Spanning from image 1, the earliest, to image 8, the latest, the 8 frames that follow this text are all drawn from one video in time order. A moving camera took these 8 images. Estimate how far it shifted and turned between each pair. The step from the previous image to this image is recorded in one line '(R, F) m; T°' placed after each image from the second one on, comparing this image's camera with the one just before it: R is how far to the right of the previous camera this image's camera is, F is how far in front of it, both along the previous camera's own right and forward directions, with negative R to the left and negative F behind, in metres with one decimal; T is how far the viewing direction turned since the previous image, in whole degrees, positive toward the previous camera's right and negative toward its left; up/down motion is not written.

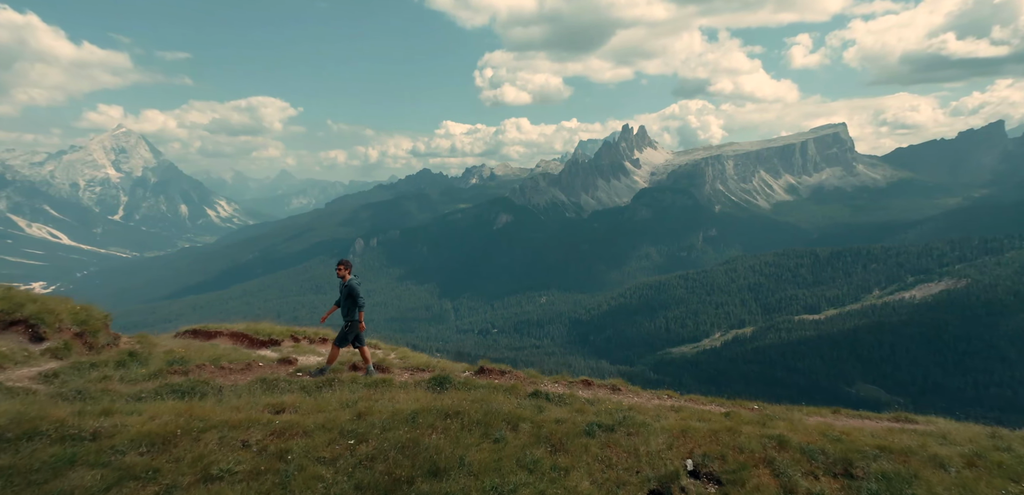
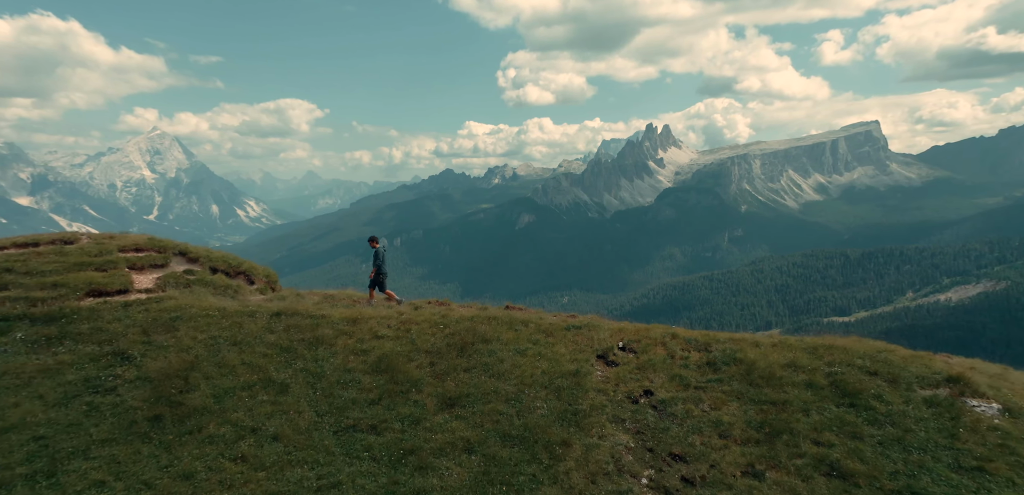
(-7.7, -6.6) m; -2°
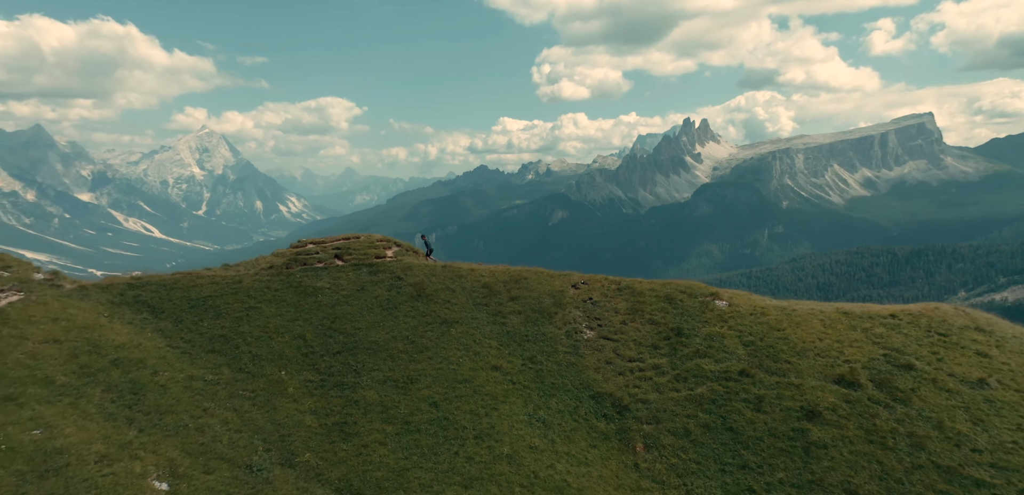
(+1.0, -41.8) m; -3°
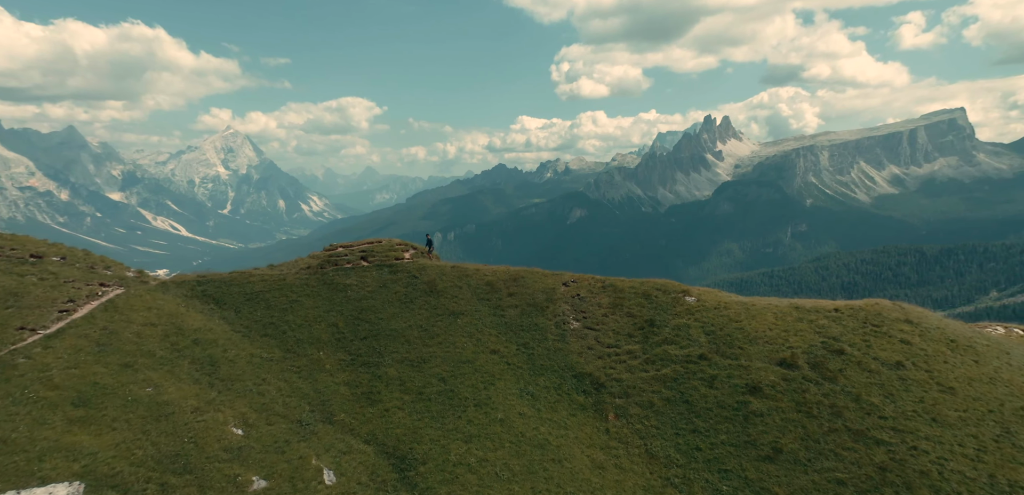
(+2.6, -11.4) m; -2°
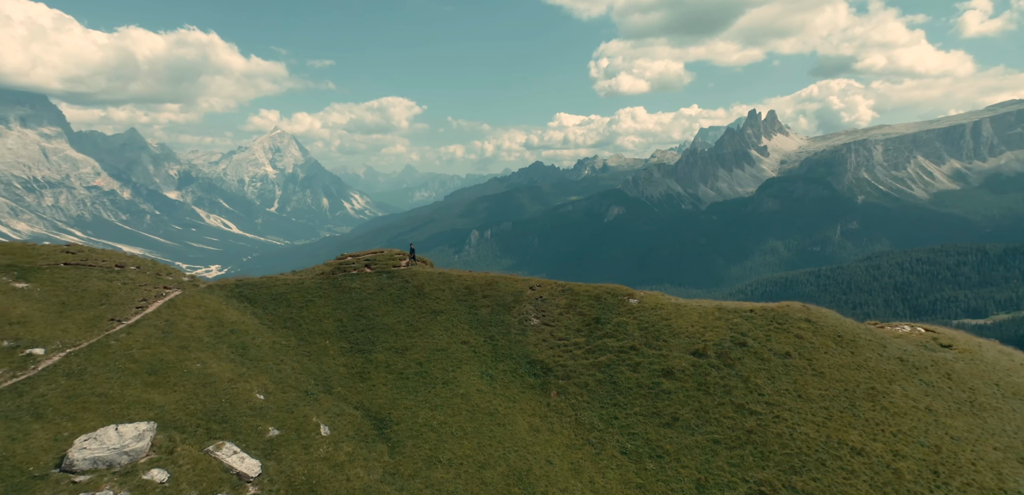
(+10.0, -16.4) m; -4°
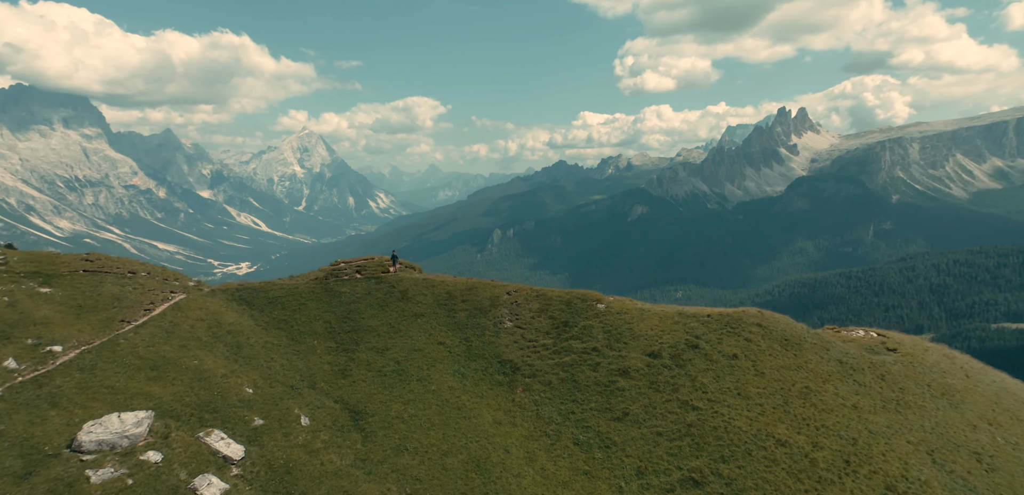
(+7.8, -7.1) m; -2°
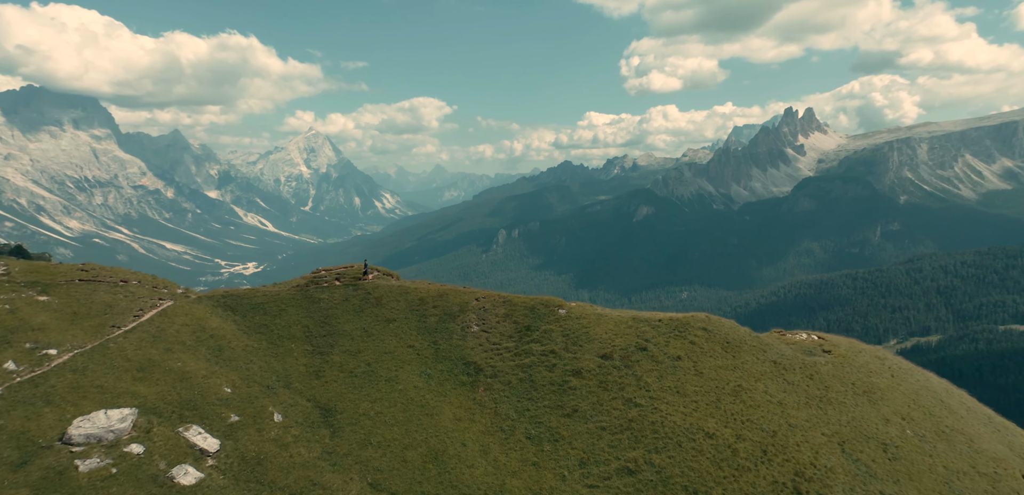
(+6.8, -6.8) m; -1°
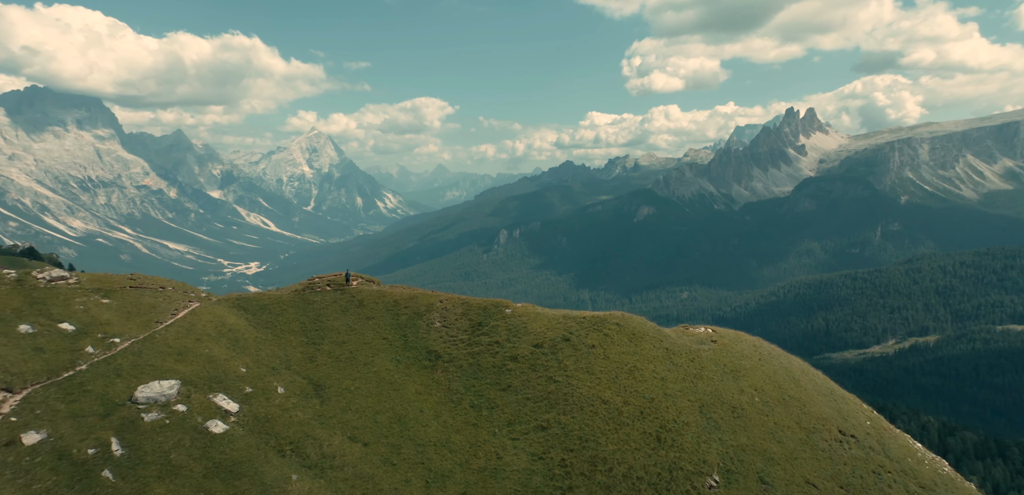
(+10.3, -26.9) m; 0°
